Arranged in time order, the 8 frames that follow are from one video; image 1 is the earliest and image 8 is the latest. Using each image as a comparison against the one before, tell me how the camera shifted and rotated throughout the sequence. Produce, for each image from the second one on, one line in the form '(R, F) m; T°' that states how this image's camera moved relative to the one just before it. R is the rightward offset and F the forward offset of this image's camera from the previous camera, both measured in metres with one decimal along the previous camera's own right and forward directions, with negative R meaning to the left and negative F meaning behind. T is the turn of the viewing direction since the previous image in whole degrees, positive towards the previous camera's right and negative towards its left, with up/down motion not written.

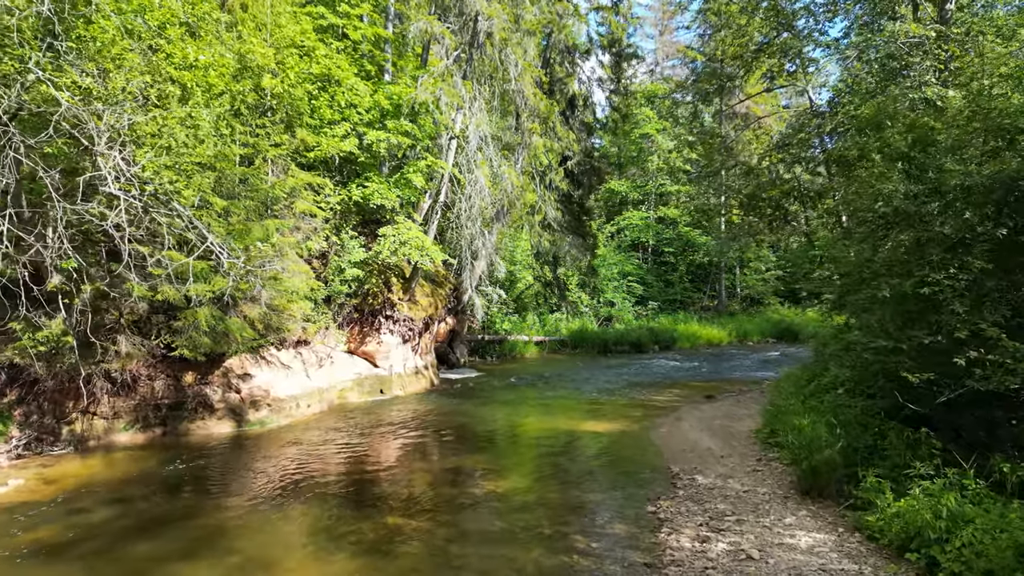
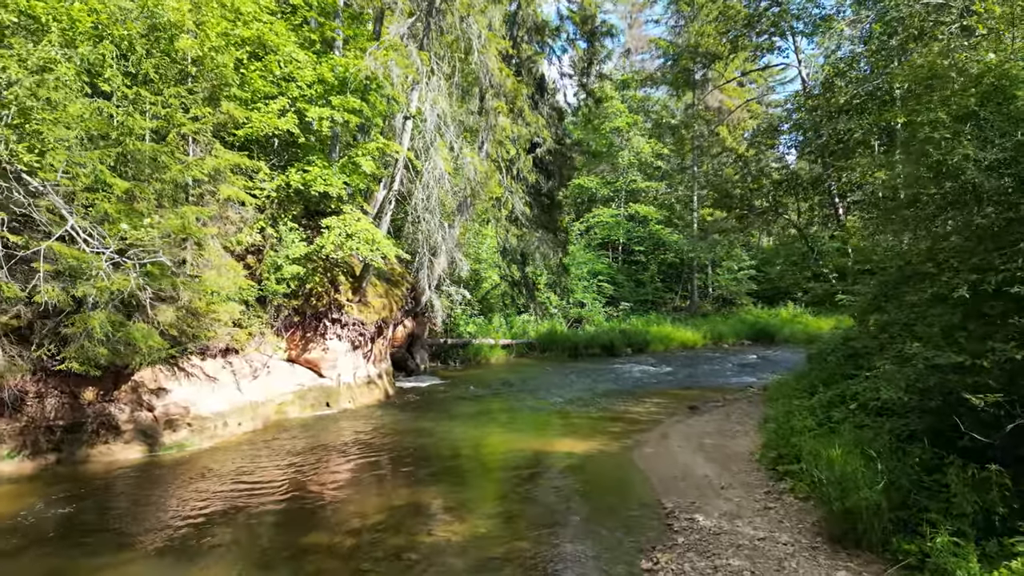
(+0.1, +1.4) m; +3°
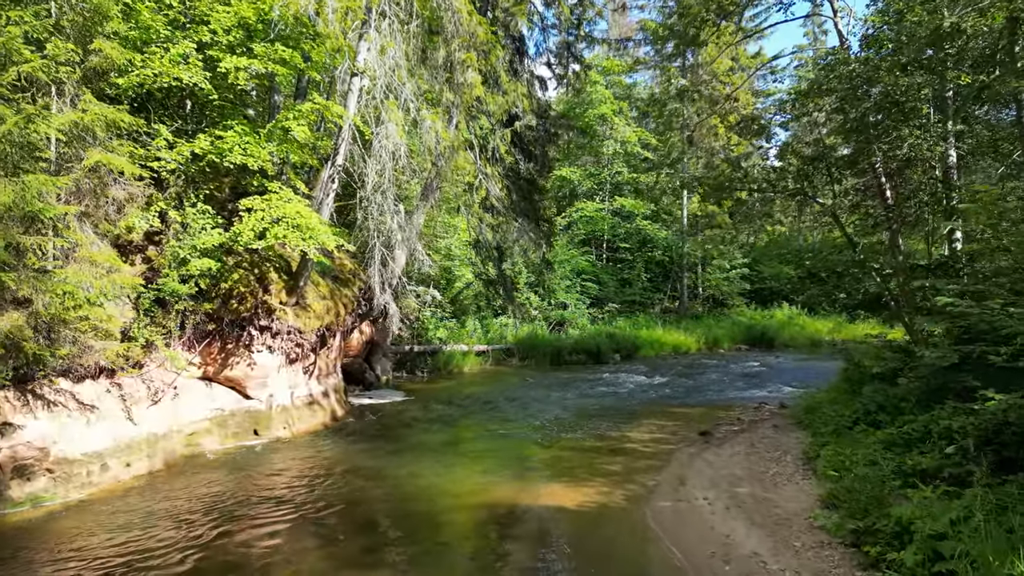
(+0.1, +2.1) m; +2°
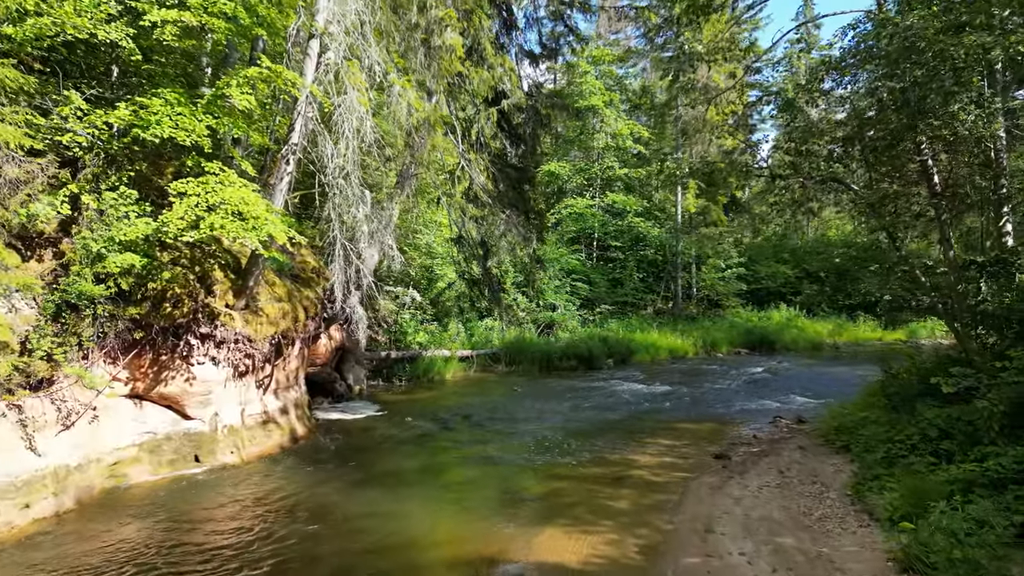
(0.0, +1.3) m; +1°
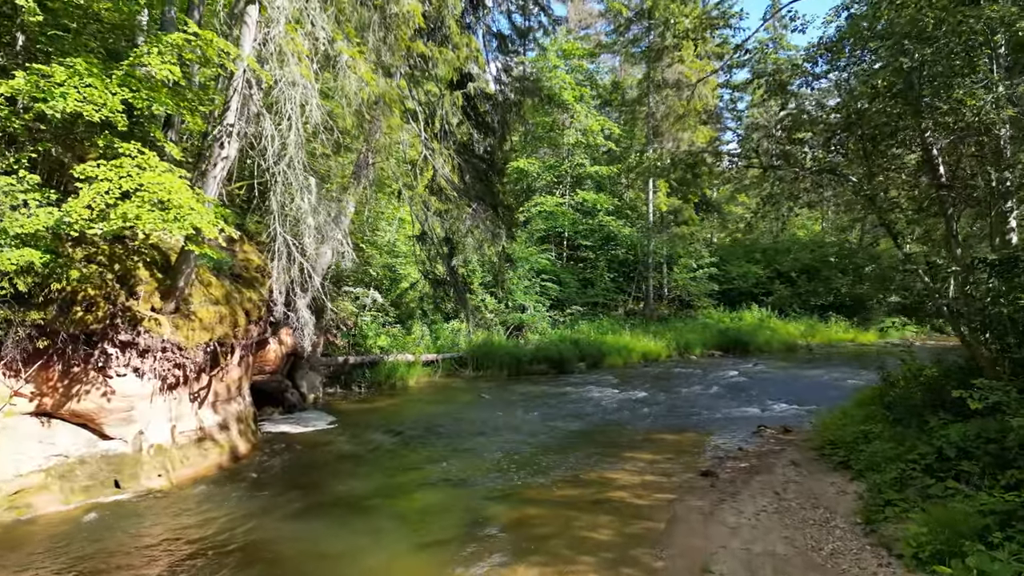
(0.0, +0.8) m; +3°
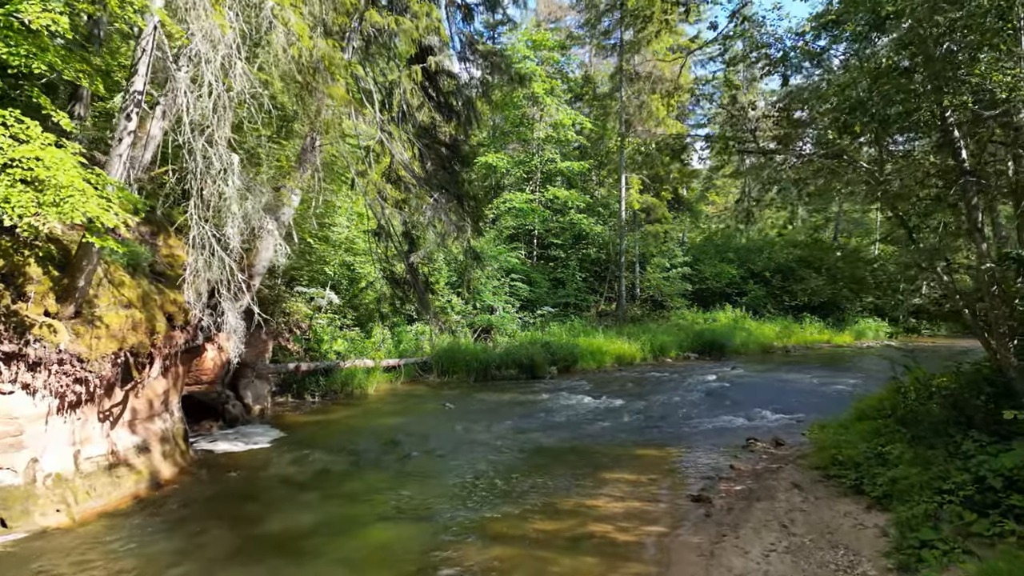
(0.0, +1.0) m; +3°
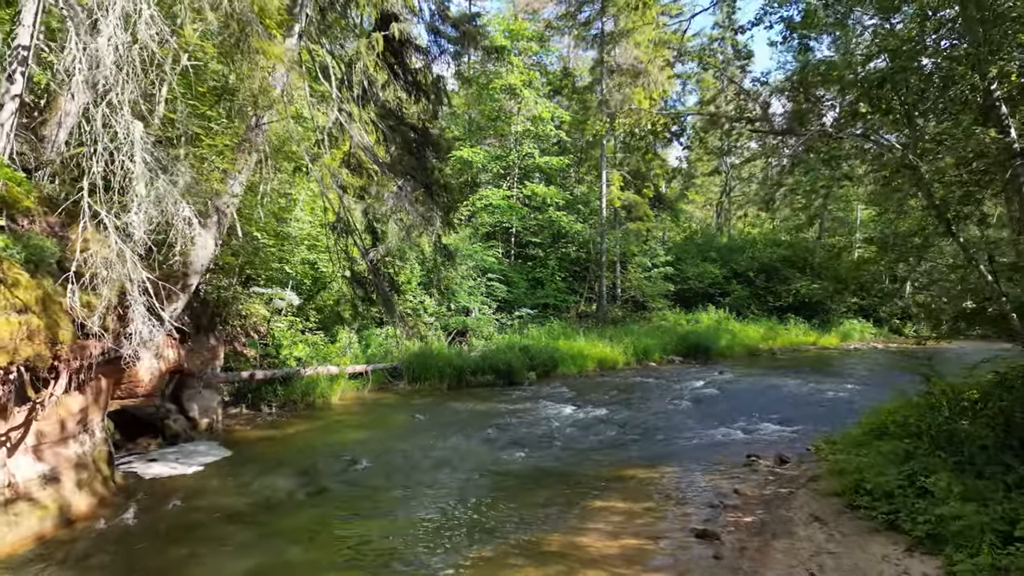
(0.0, +1.0) m; +2°
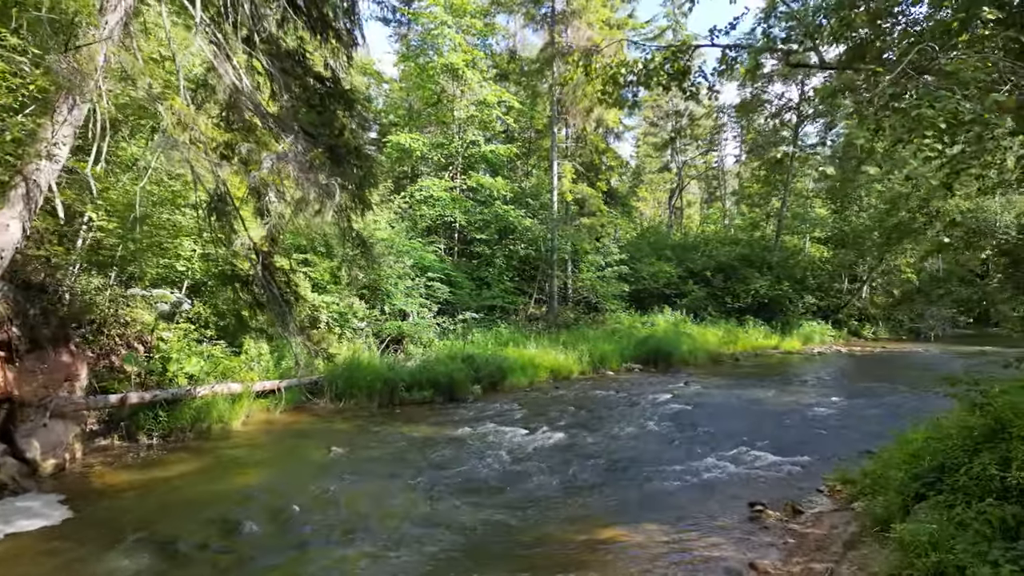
(+0.1, +1.9) m; +5°
